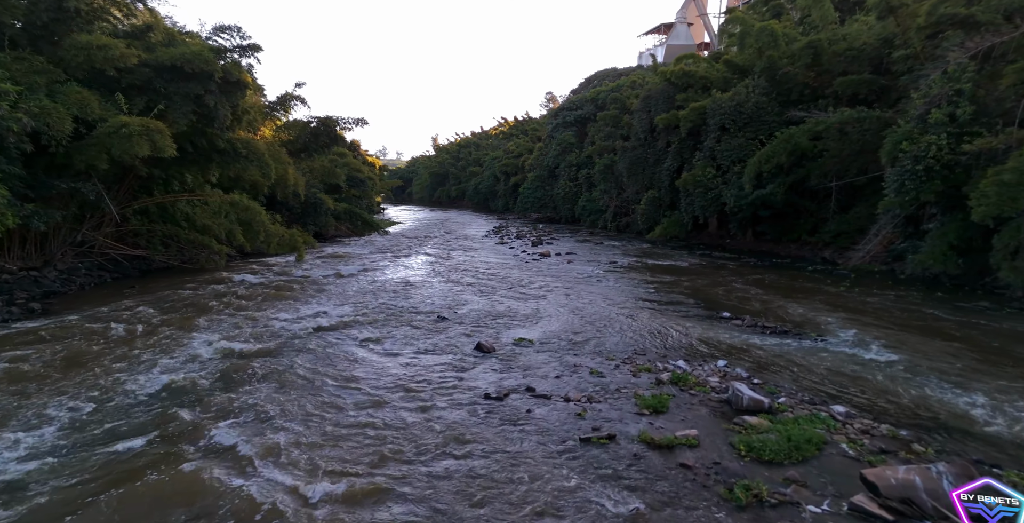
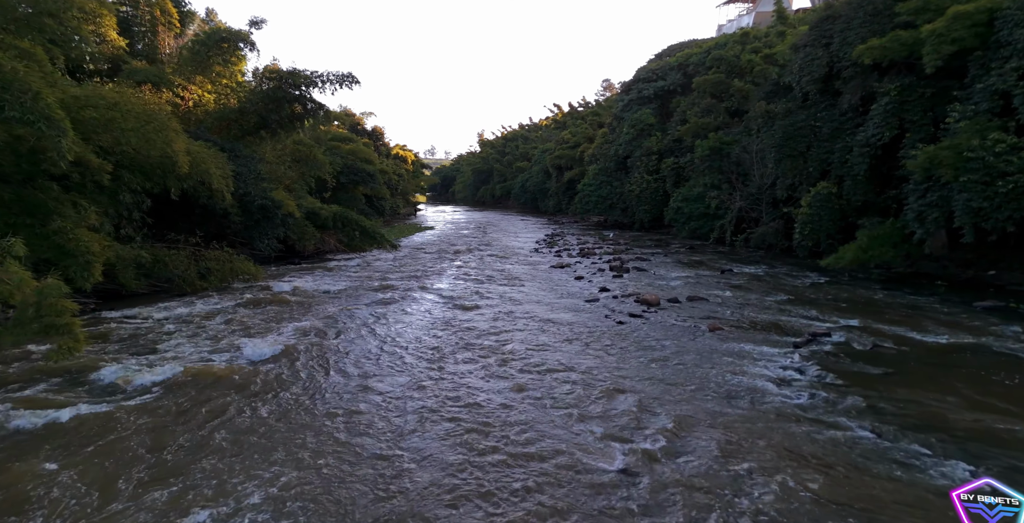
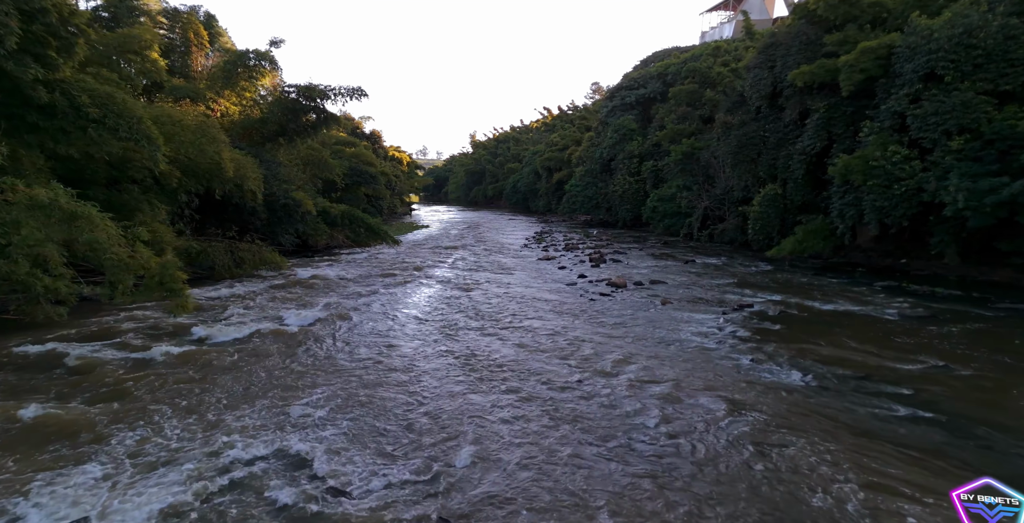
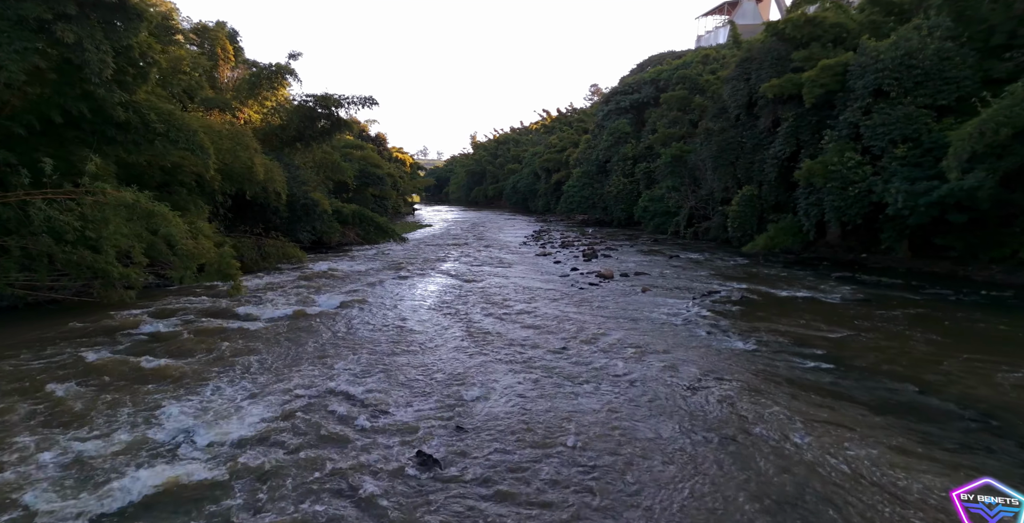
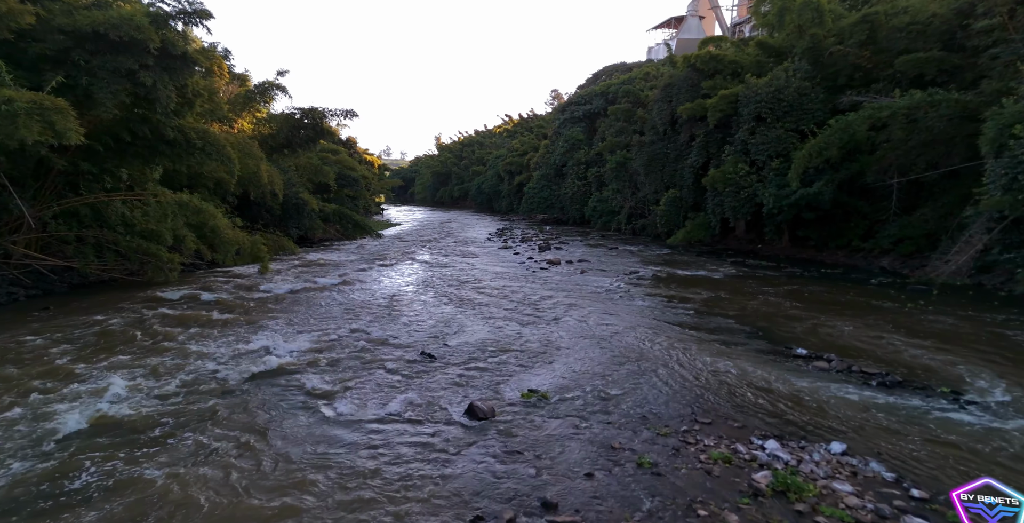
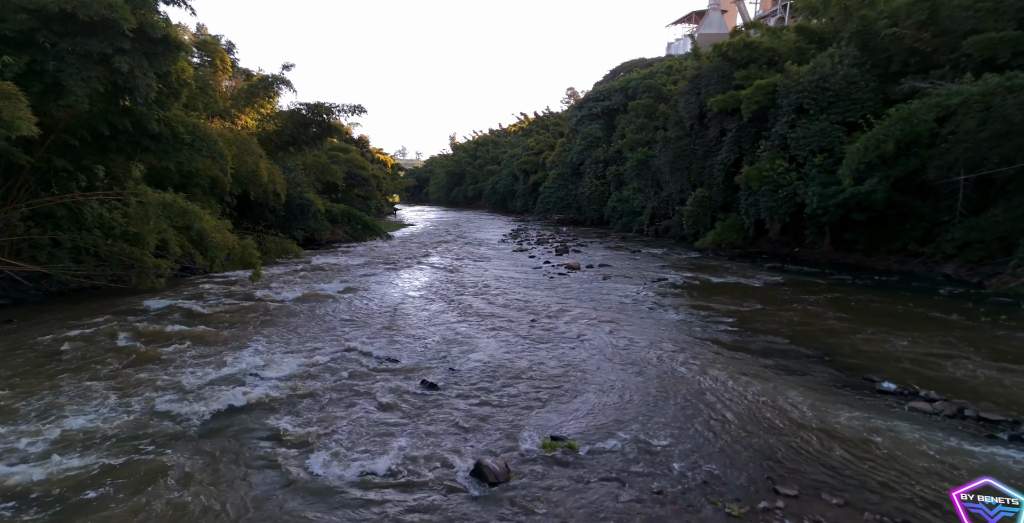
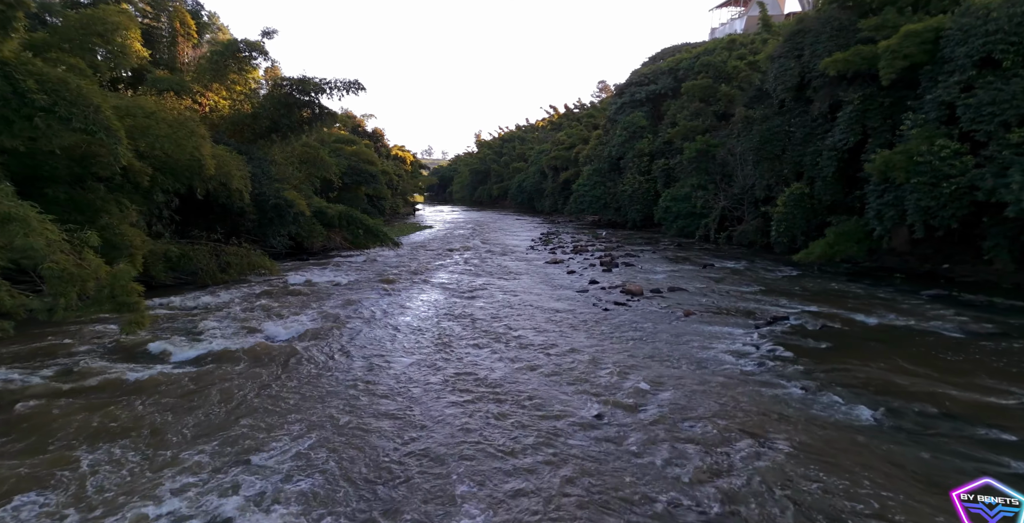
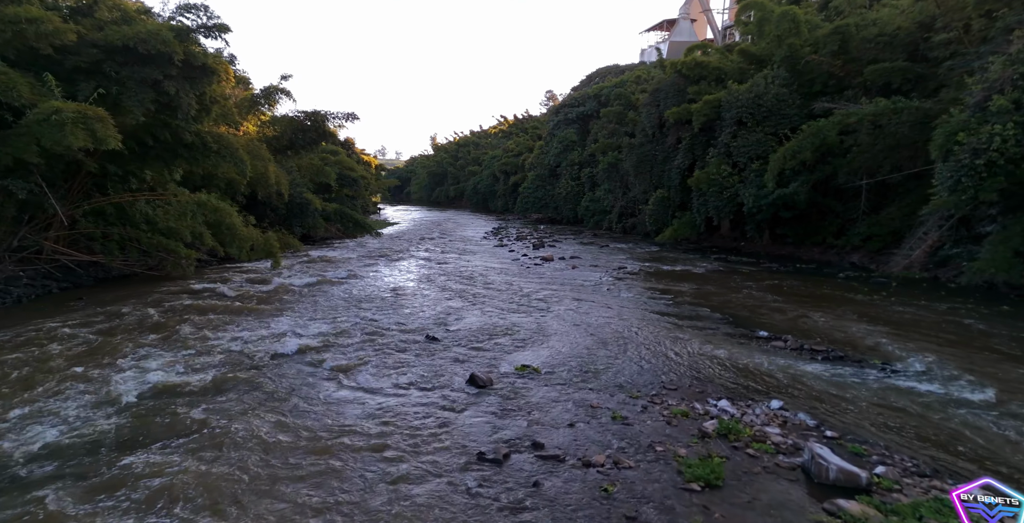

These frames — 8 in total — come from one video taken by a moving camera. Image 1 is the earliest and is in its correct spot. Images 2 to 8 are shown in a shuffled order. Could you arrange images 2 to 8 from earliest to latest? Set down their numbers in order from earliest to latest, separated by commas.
8, 5, 6, 4, 3, 7, 2
